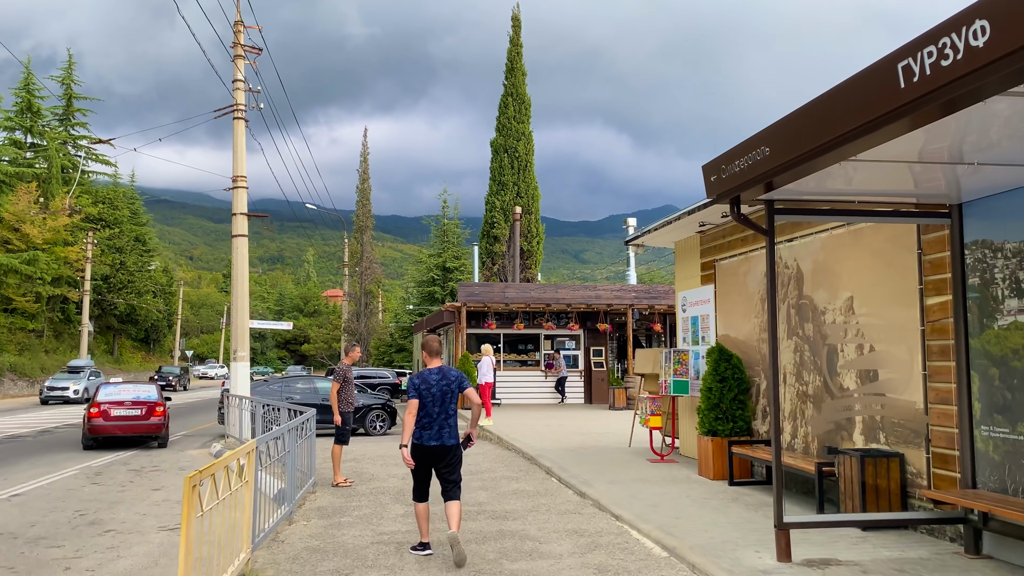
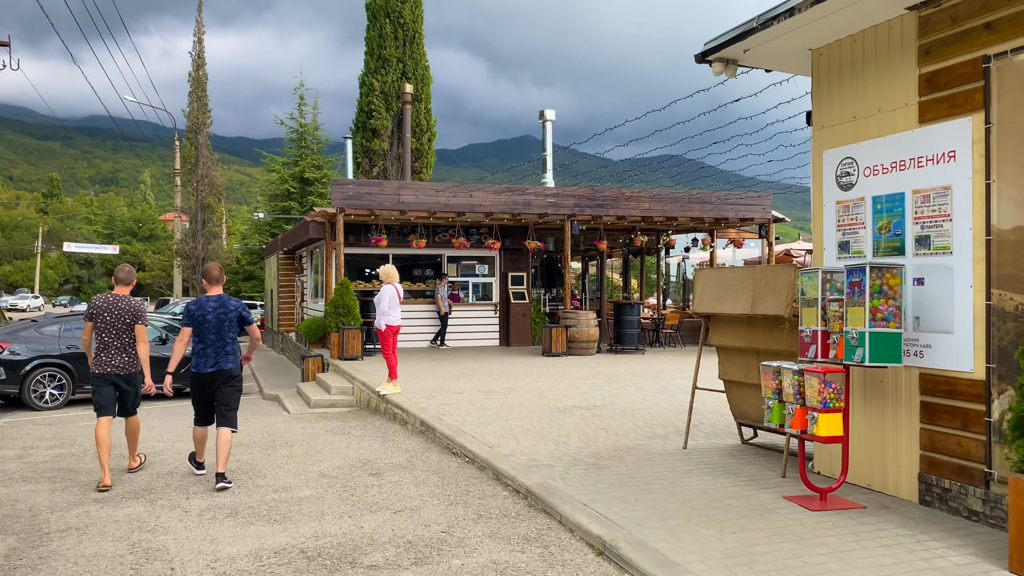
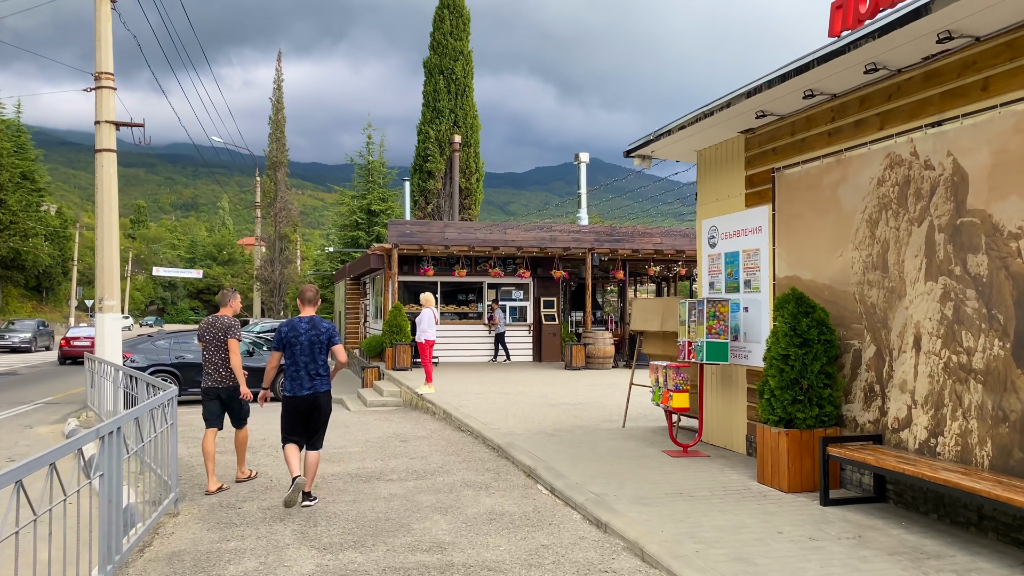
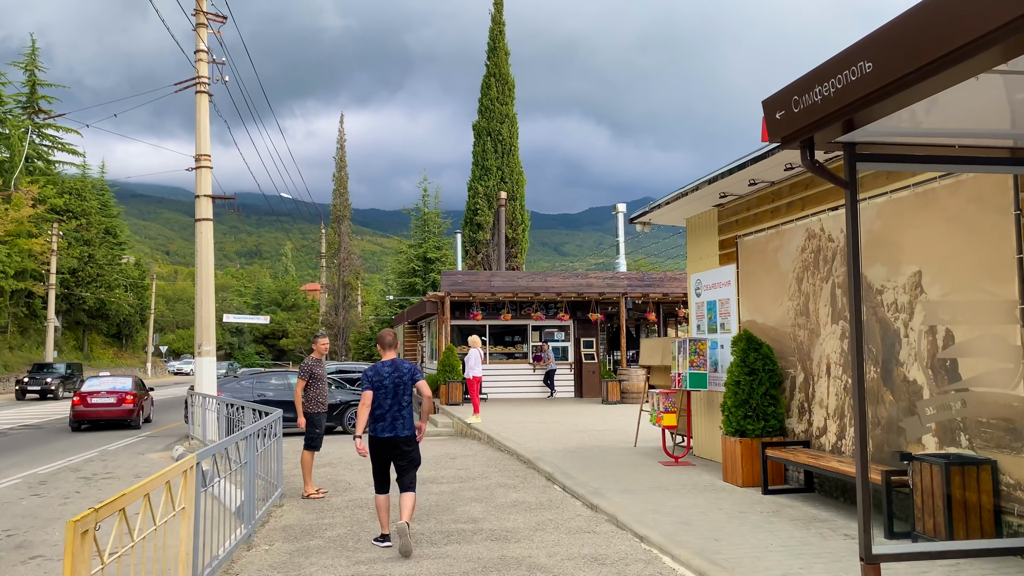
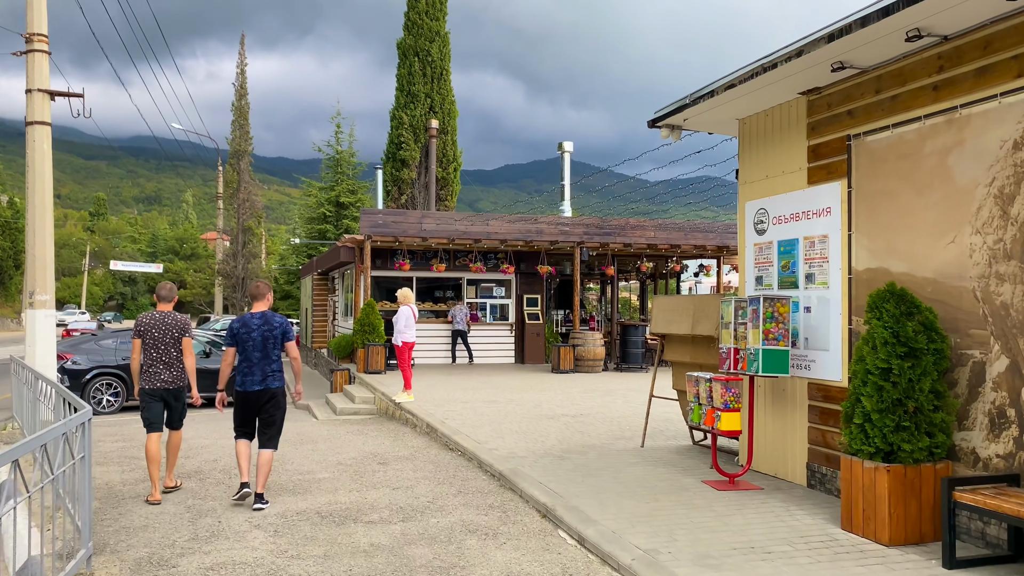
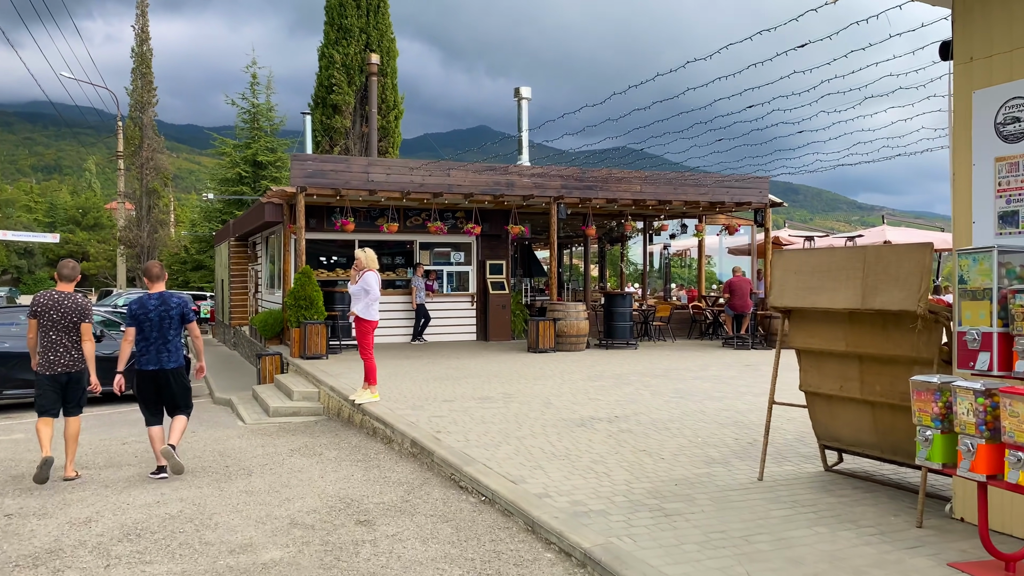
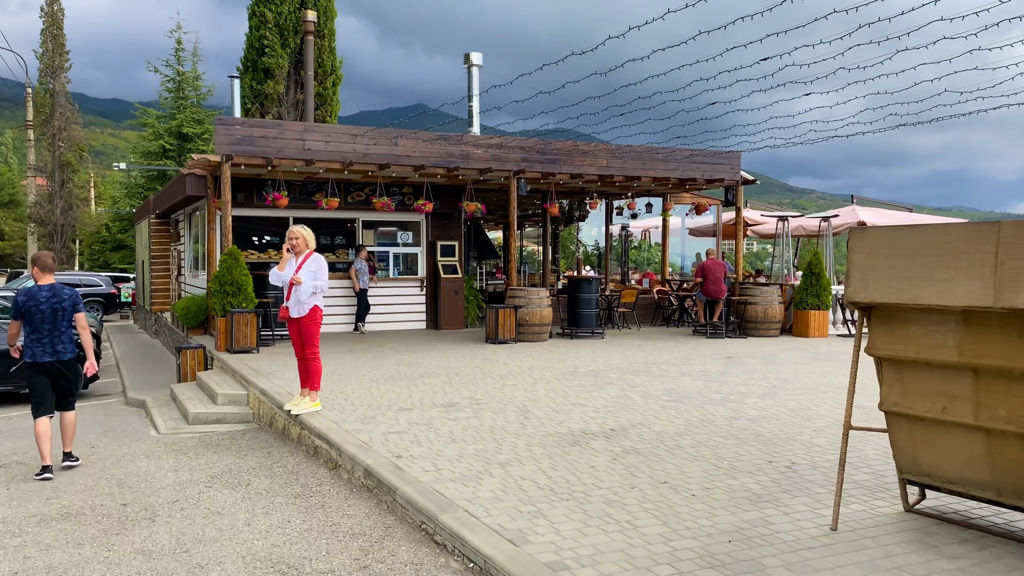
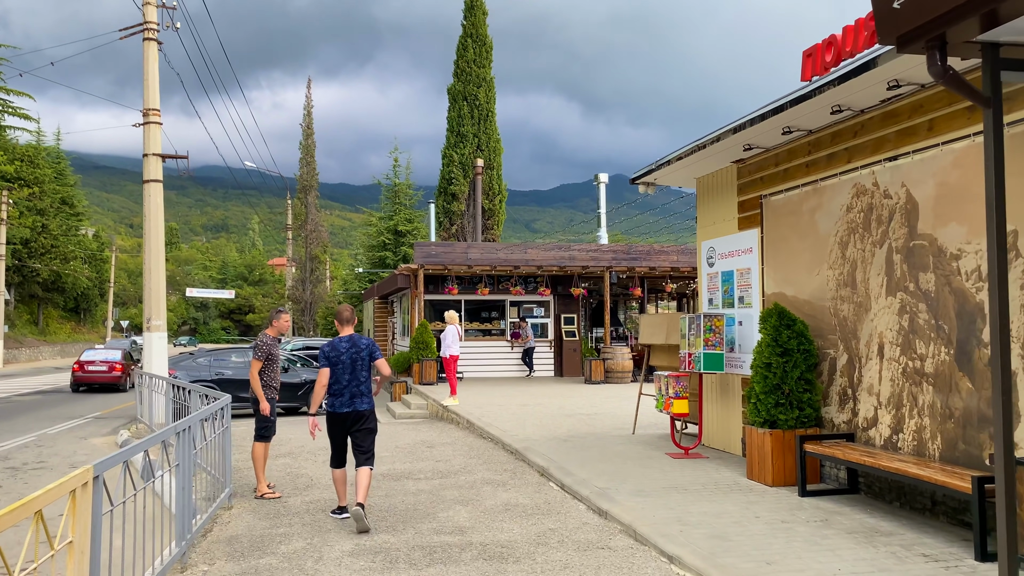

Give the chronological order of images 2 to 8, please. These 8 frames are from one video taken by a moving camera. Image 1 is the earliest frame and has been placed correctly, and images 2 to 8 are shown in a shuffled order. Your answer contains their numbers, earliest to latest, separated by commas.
4, 8, 3, 5, 2, 6, 7
